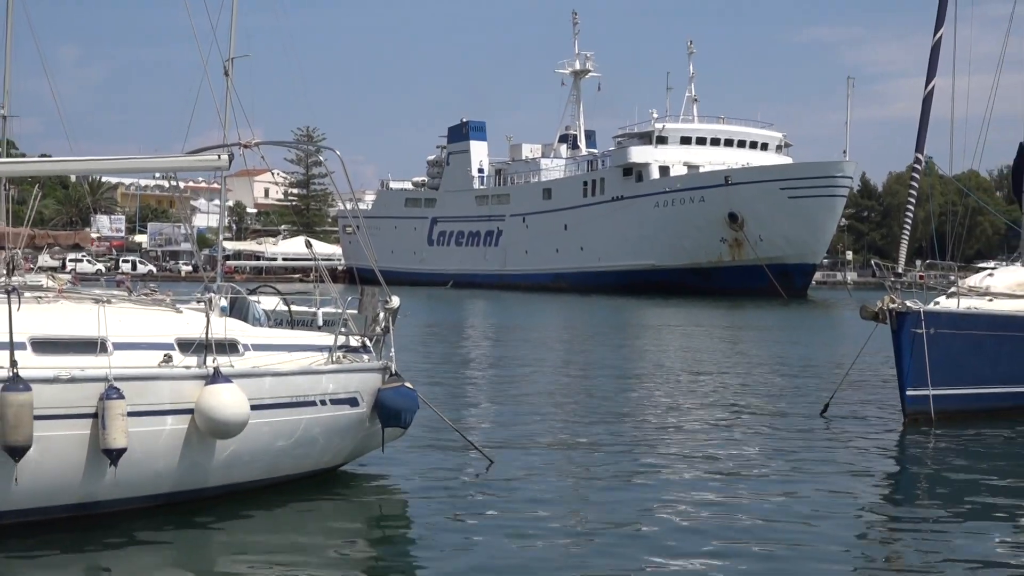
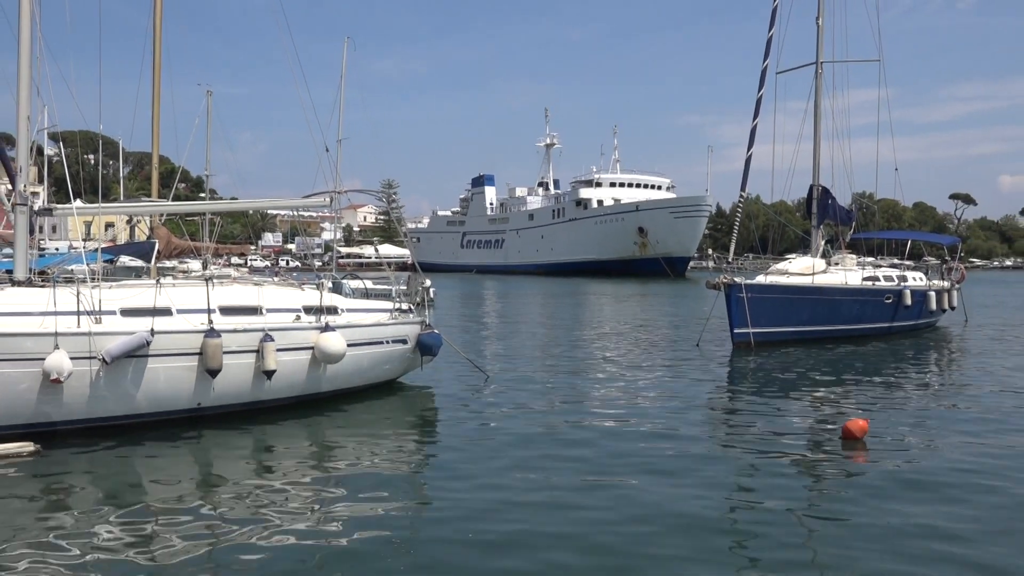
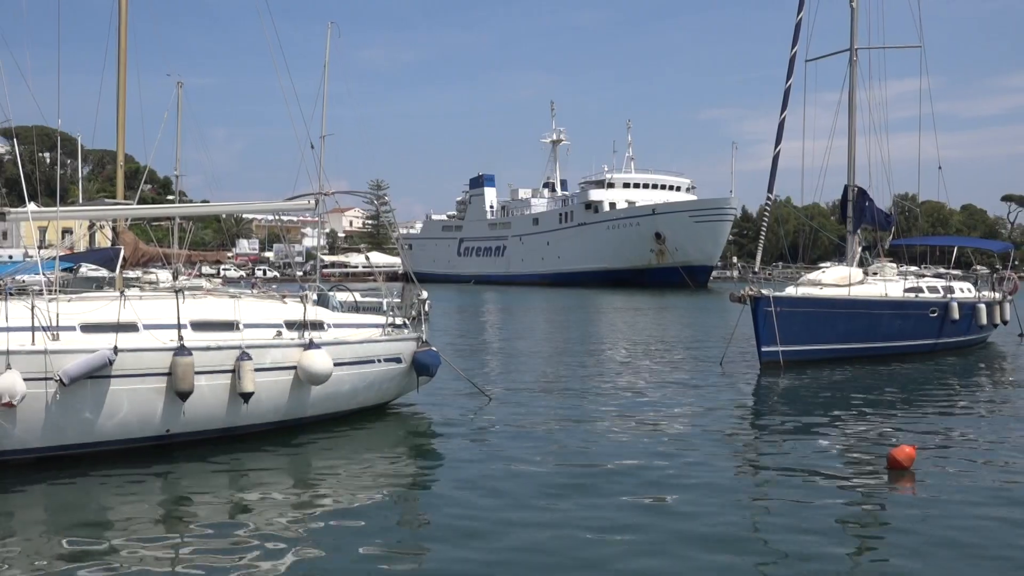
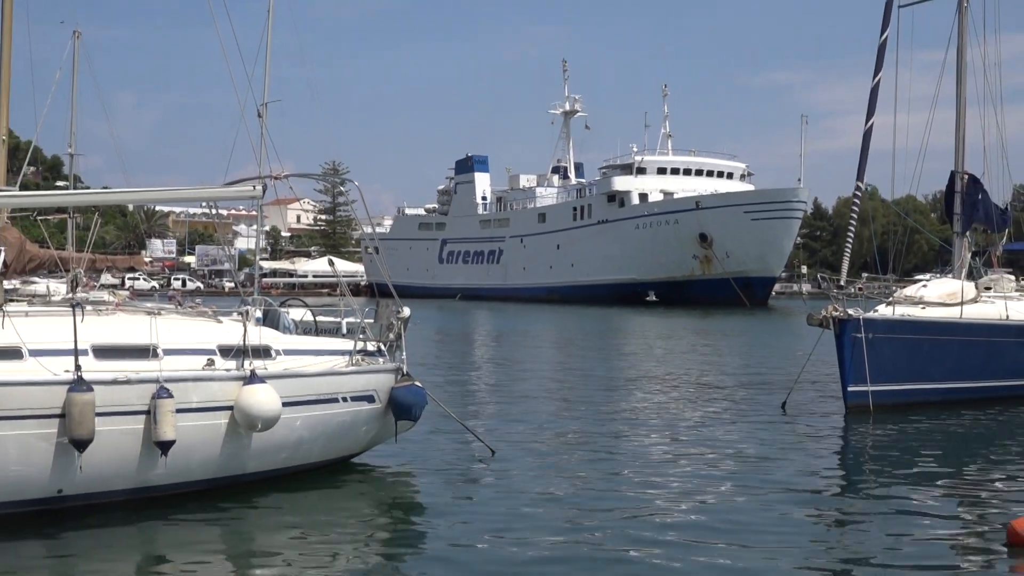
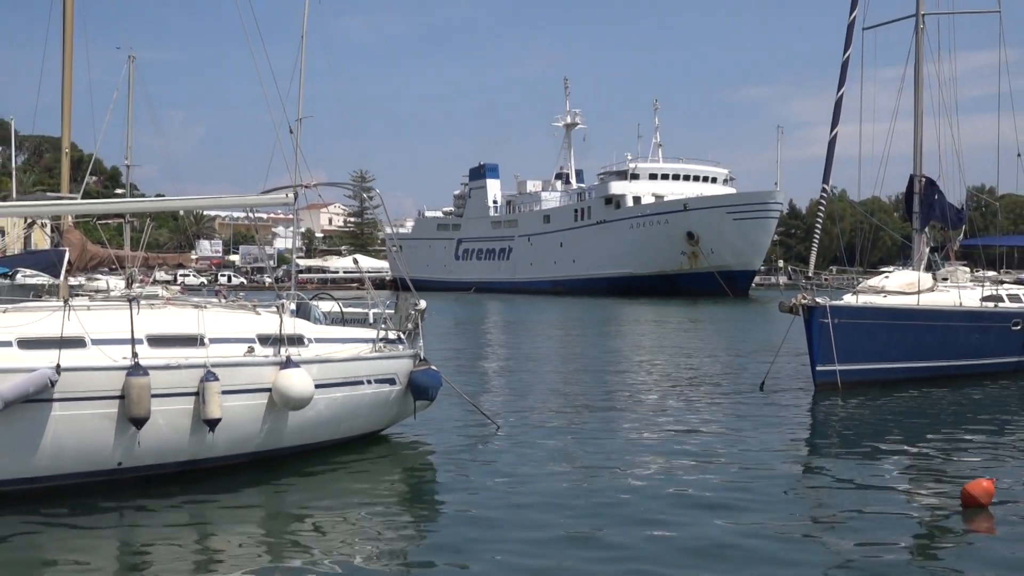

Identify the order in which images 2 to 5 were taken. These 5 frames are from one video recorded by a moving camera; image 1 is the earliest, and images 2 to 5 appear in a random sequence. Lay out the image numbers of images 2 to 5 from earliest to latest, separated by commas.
4, 5, 3, 2
